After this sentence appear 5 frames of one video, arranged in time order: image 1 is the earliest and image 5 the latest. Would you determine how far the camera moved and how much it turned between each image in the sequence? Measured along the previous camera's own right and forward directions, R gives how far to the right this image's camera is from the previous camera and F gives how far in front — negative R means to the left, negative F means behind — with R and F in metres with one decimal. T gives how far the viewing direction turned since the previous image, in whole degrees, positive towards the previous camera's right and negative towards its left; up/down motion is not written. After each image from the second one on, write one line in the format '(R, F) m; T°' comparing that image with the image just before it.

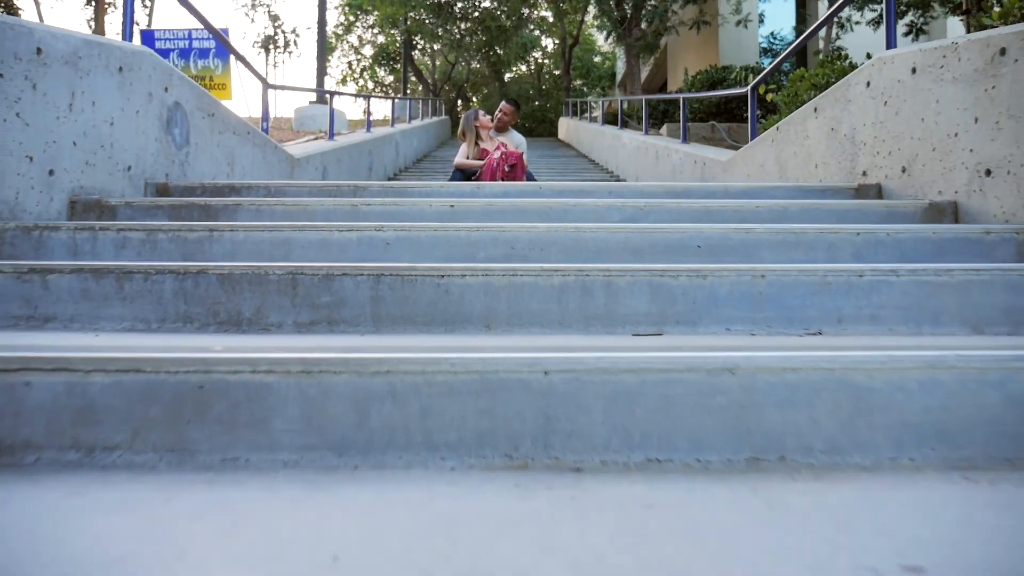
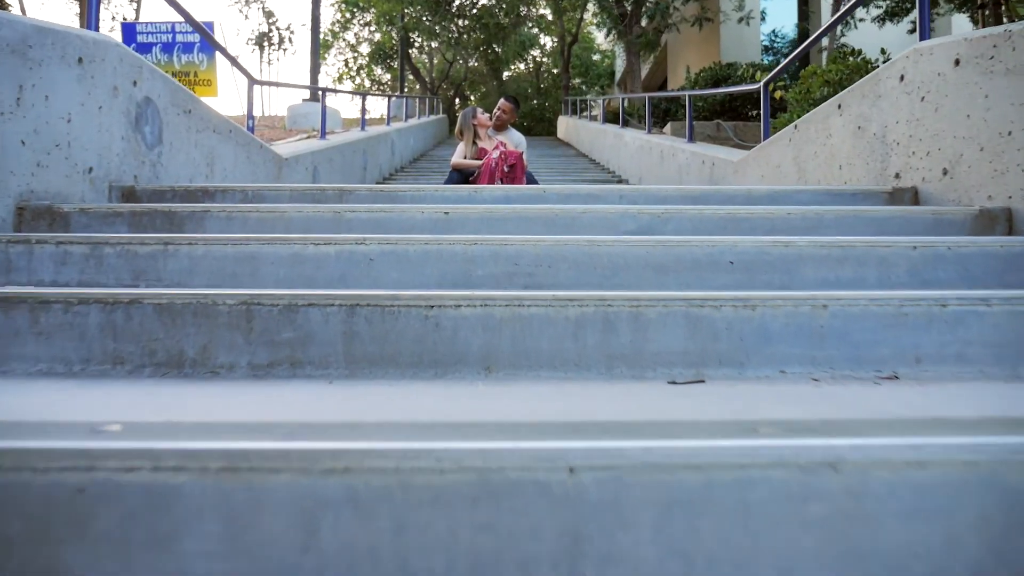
(0.0, +0.3) m; 0°
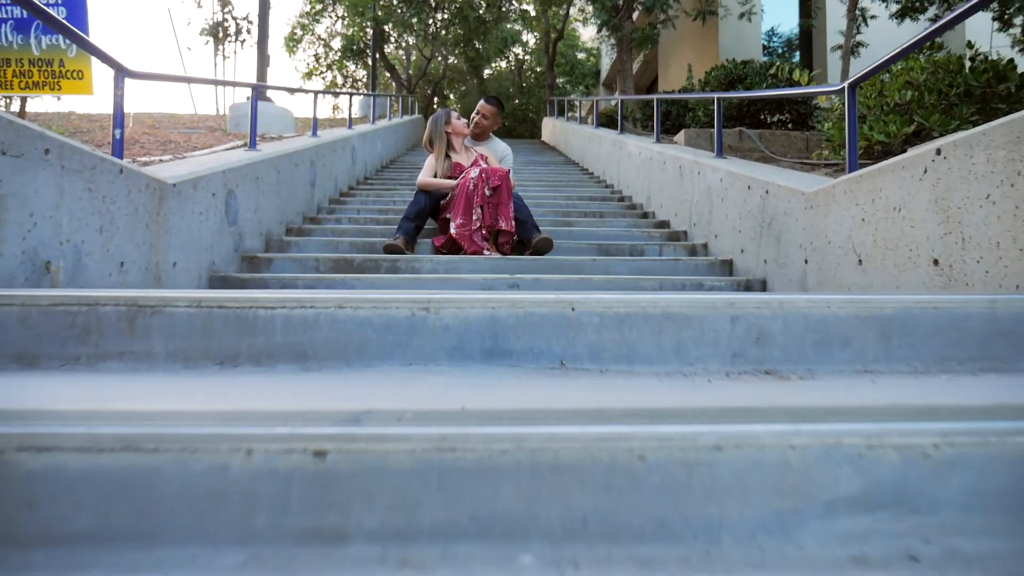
(0.0, +1.6) m; +2°
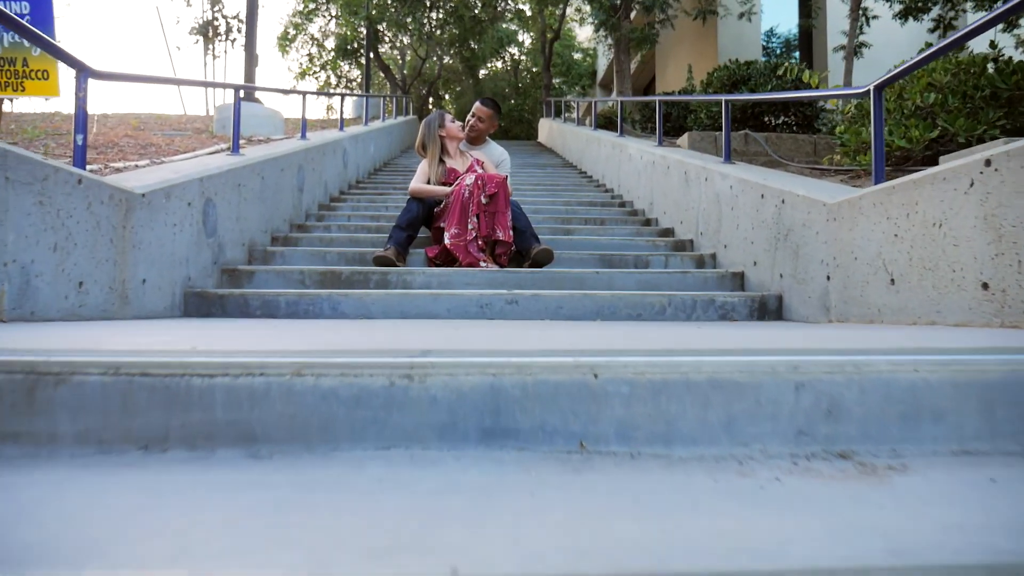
(0.0, +0.3) m; 0°
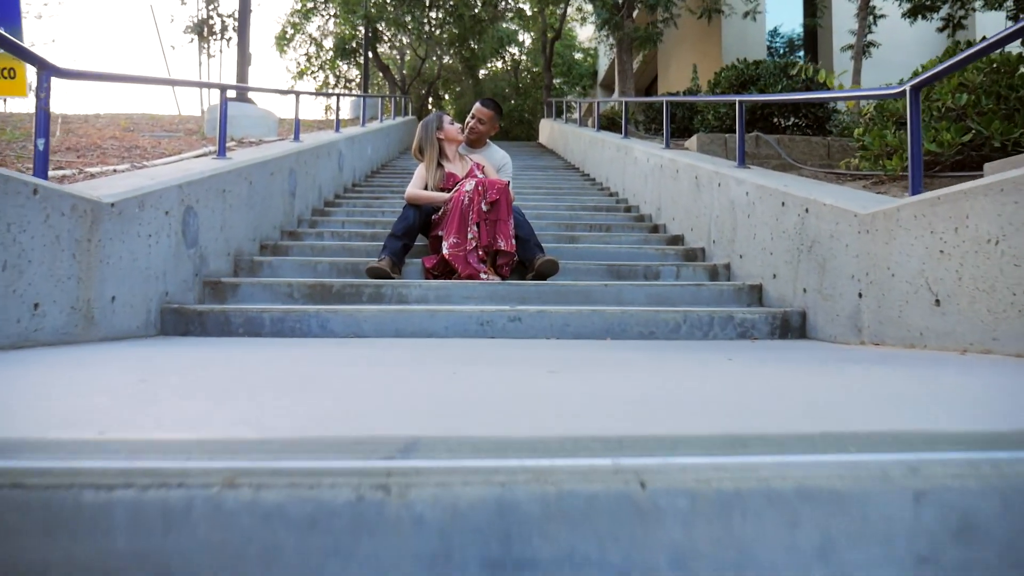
(0.0, +0.3) m; 0°
